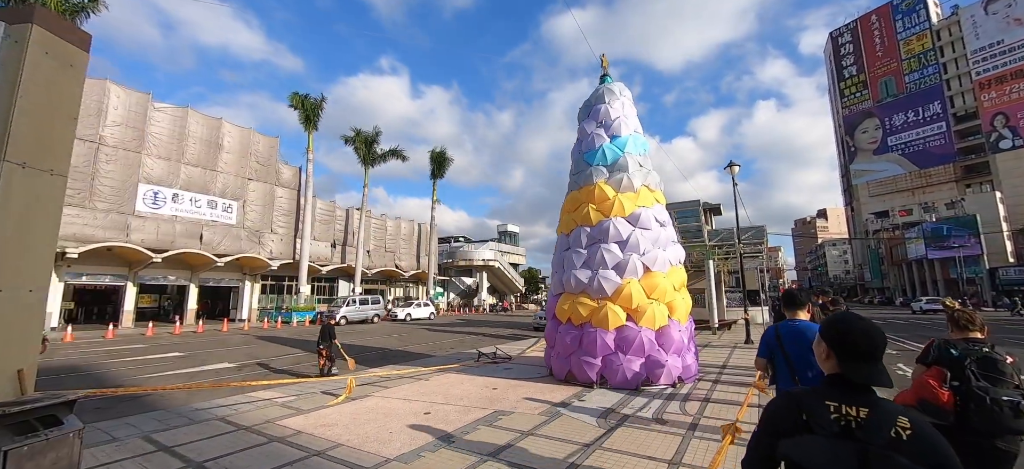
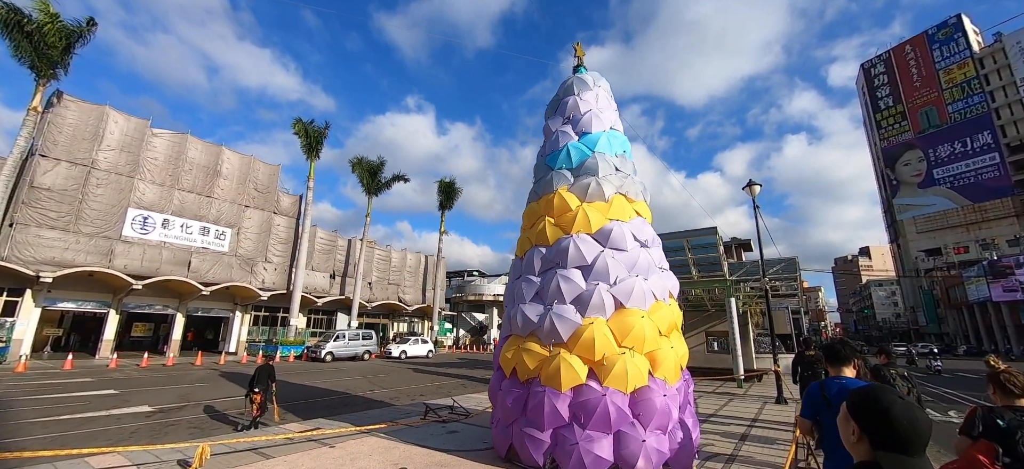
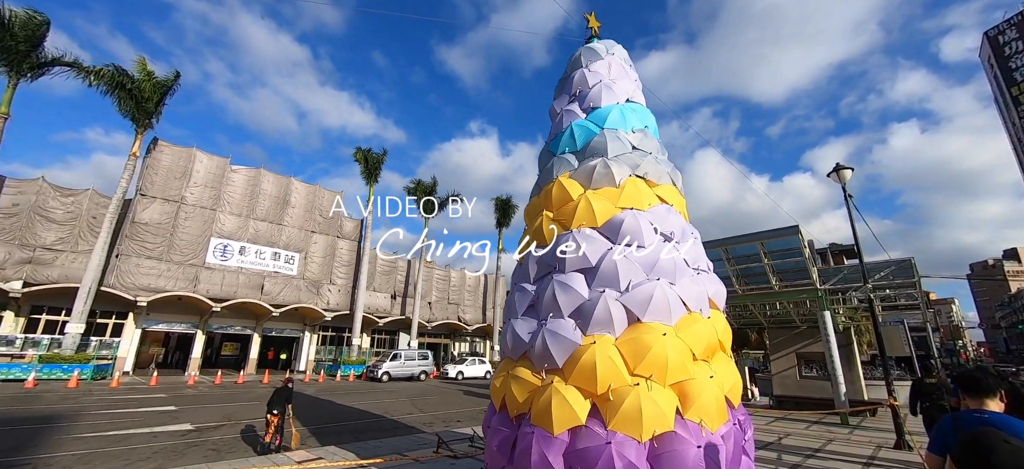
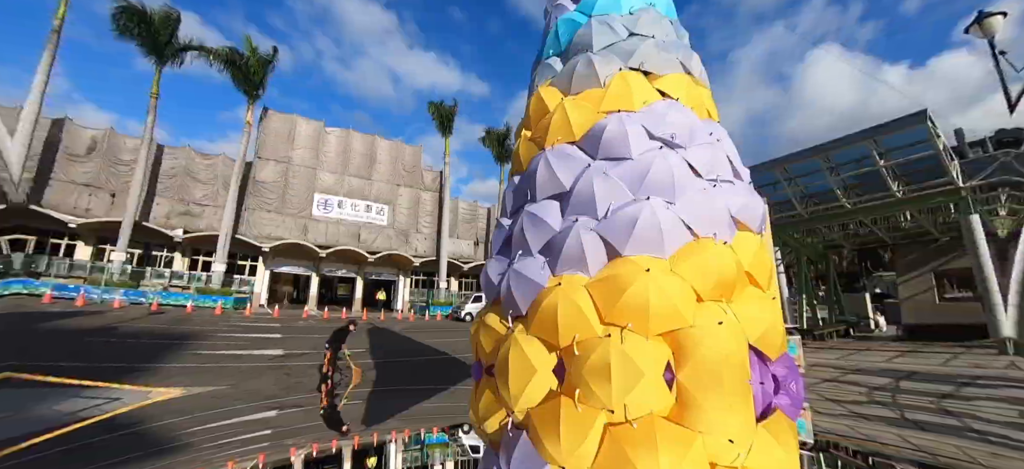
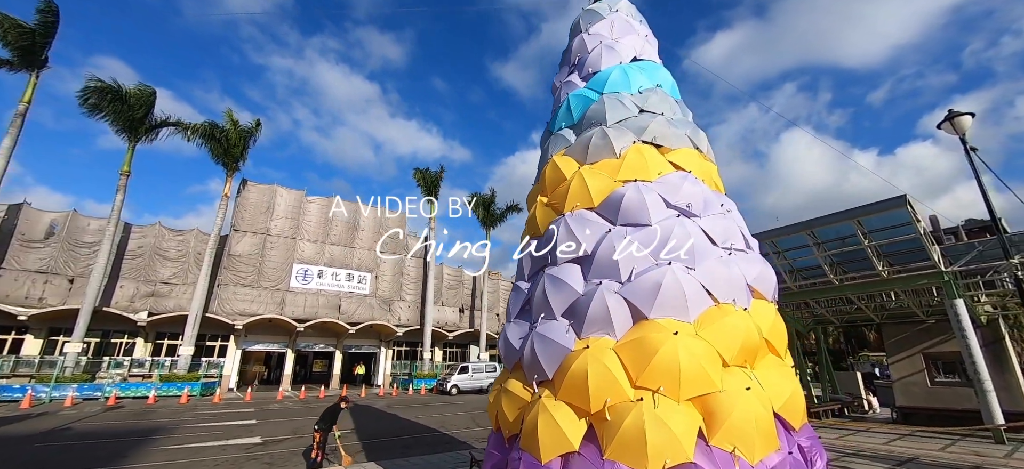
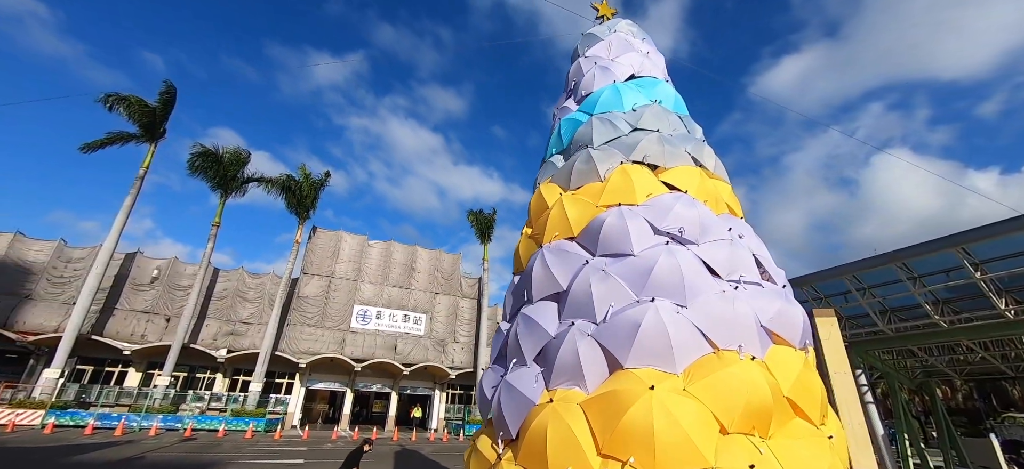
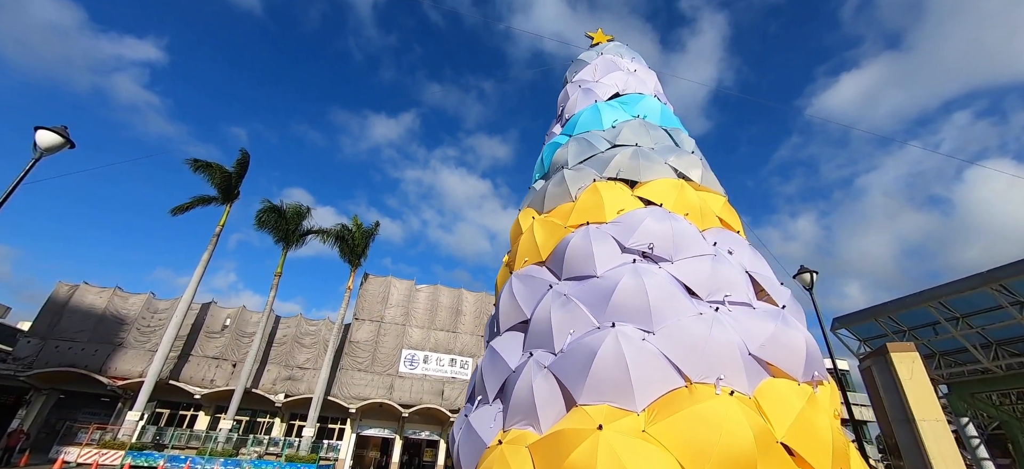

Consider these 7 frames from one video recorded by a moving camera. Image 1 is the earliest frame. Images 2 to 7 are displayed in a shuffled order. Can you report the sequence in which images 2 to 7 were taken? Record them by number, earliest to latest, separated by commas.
2, 3, 5, 4, 6, 7
